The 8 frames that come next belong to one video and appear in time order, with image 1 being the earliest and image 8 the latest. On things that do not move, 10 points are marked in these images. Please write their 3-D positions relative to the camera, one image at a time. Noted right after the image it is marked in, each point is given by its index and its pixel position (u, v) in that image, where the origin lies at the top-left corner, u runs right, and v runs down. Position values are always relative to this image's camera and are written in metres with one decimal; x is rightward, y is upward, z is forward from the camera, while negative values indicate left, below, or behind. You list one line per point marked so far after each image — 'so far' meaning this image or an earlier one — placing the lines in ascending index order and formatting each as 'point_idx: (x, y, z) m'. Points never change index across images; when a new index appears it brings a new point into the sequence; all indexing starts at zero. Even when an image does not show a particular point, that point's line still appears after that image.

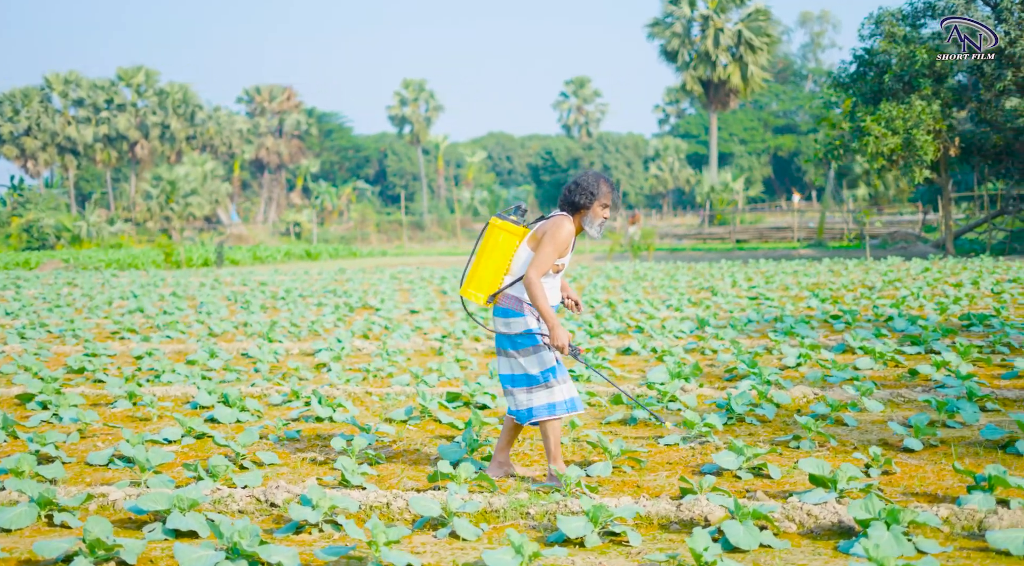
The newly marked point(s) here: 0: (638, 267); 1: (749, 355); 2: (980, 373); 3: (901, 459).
0: (+2.1, +0.3, +15.0) m
1: (+2.0, -0.6, +7.6) m
2: (+3.6, -0.7, +6.8) m
3: (+2.1, -1.0, +5.0) m
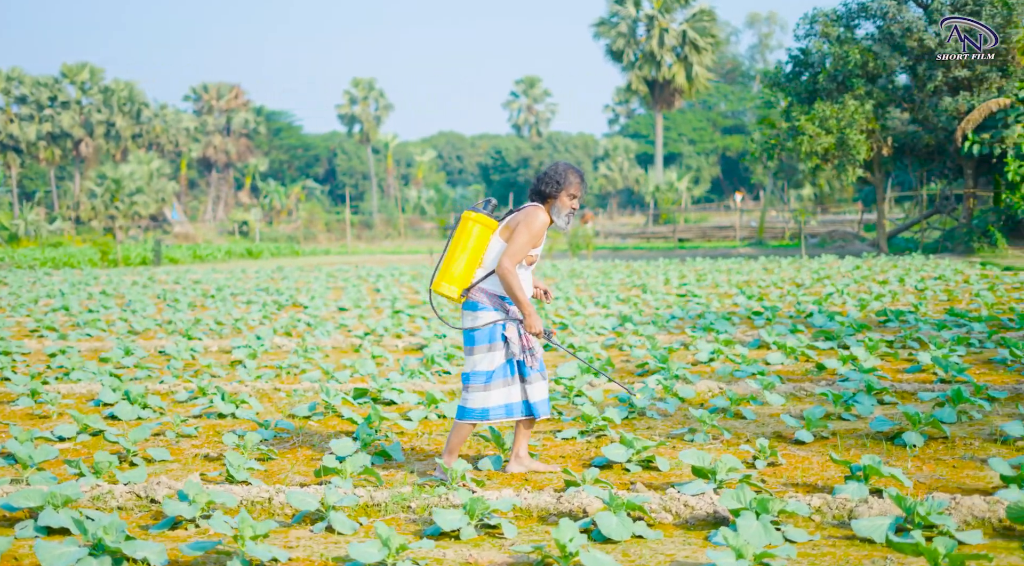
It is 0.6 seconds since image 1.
0: (+1.0, +0.3, +15.0) m
1: (+1.3, -0.6, +7.6) m
2: (+2.9, -0.6, +6.9) m
3: (+1.5, -0.9, +5.0) m
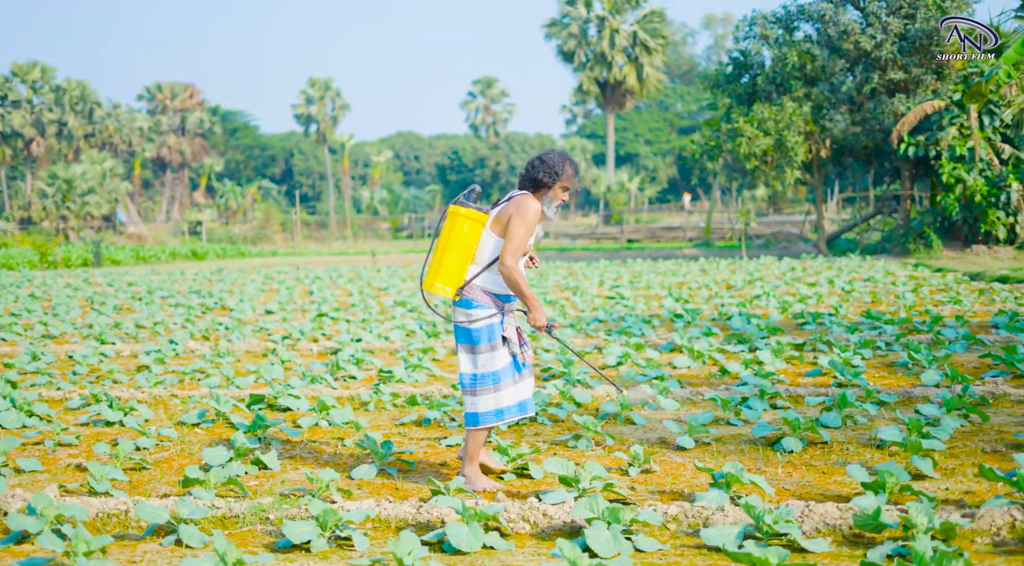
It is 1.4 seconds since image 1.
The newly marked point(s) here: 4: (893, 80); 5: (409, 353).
0: (0.0, +0.3, +15.0) m
1: (+0.5, -0.6, +7.6) m
2: (+2.1, -0.7, +7.0) m
3: (+0.8, -1.0, +5.0) m
4: (+6.4, +3.5, +15.4) m
5: (-0.9, -0.6, +8.1) m
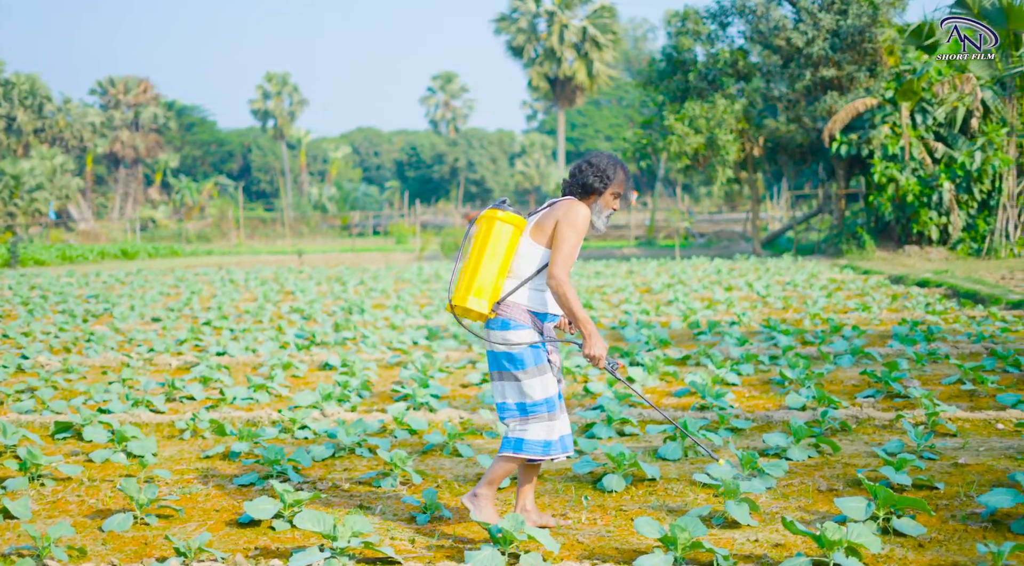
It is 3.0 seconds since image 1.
0: (-1.2, +0.2, +14.4) m
1: (-0.6, -0.7, +7.1) m
2: (+1.0, -0.8, +6.4) m
3: (-0.2, -1.1, +4.4) m
4: (+5.1, +3.4, +14.9) m
5: (-2.0, -0.7, +7.5) m
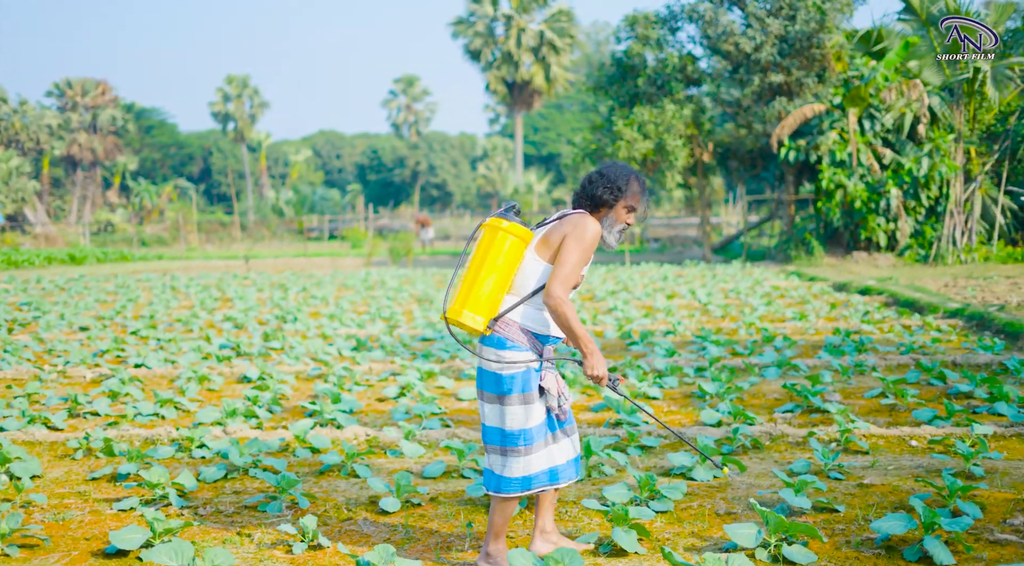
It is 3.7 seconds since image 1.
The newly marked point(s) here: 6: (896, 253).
0: (-2.0, +0.1, +14.2) m
1: (-1.2, -0.8, +6.8) m
2: (+0.5, -0.8, +6.3) m
3: (-0.7, -1.1, +4.2) m
4: (+4.3, +3.3, +14.9) m
5: (-2.7, -0.8, +7.2) m
6: (+5.8, +0.5, +13.6) m
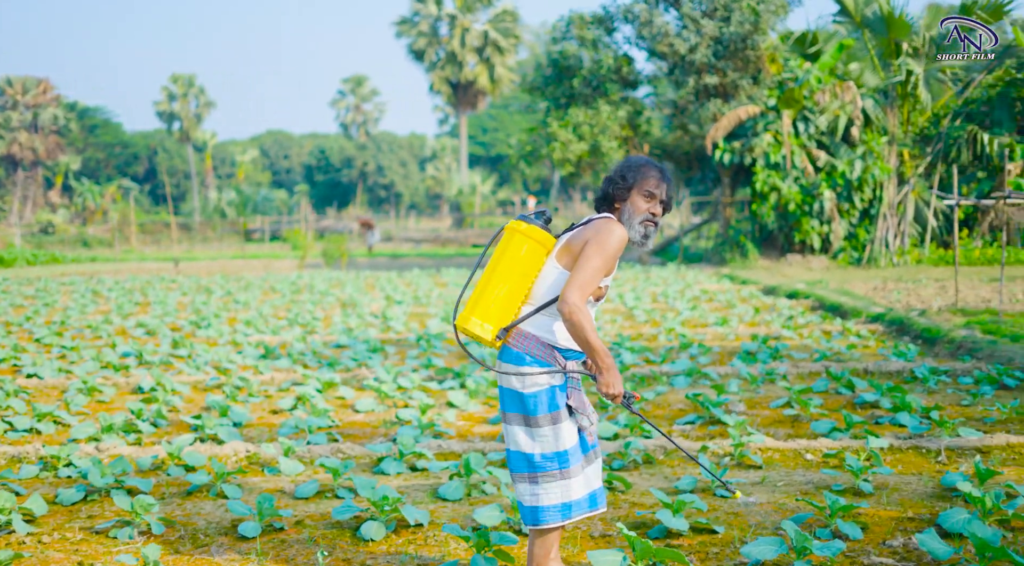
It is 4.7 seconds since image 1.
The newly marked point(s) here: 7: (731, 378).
0: (-3.0, +0.1, +13.8) m
1: (-1.9, -0.8, +6.5) m
2: (-0.2, -0.9, +6.0) m
3: (-1.3, -1.2, +3.9) m
4: (+3.3, +3.3, +14.8) m
5: (-3.4, -0.9, +6.8) m
6: (+4.8, +0.4, +13.6) m
7: (+1.5, -0.7, +6.3) m
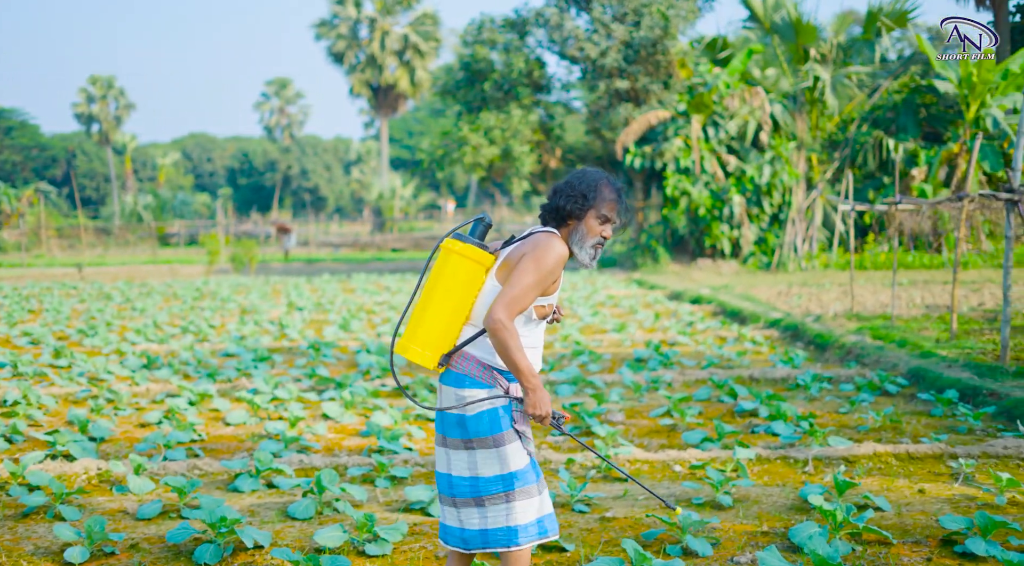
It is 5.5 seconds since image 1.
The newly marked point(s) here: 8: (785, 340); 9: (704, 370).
0: (-4.3, 0.0, +13.4) m
1: (-2.7, -0.9, +6.2) m
2: (-1.0, -0.9, +5.8) m
3: (-2.0, -1.2, +3.6) m
4: (+1.9, +3.2, +14.8) m
5: (-4.2, -0.9, +6.4) m
6: (+3.5, +0.3, +13.7) m
7: (+0.7, -0.7, +6.2) m
8: (+2.5, -0.5, +8.1) m
9: (+1.4, -0.6, +6.7) m
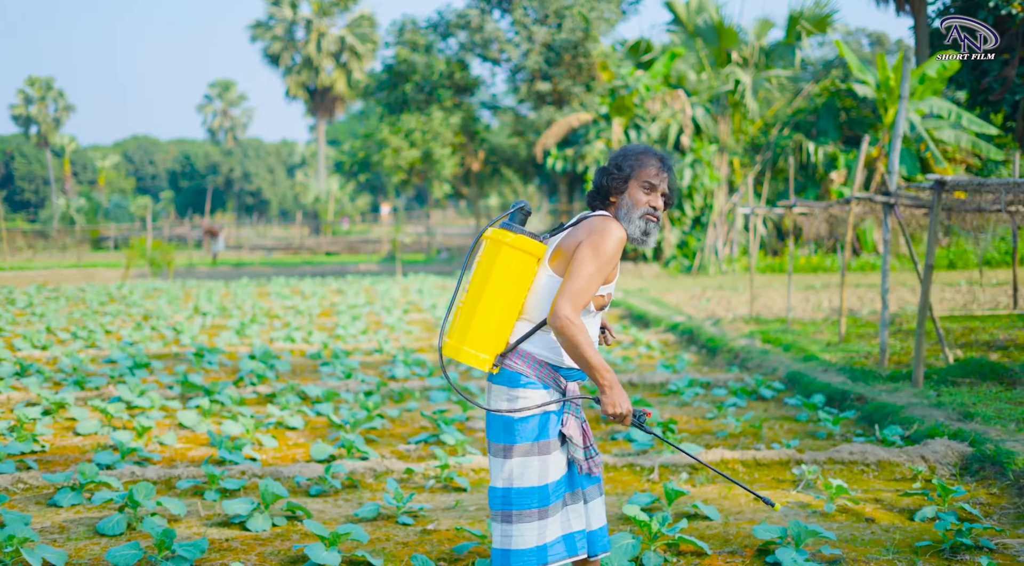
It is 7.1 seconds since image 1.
0: (-5.5, -0.1, +13.1) m
1: (-3.6, -0.9, +5.9) m
2: (-1.9, -1.0, +5.6) m
3: (-2.8, -1.2, +3.4) m
4: (+0.7, +3.1, +14.7) m
5: (-5.1, -1.0, +6.1) m
6: (+2.3, +0.3, +13.6) m
7: (-0.2, -0.7, +6.1) m
8: (+1.5, -0.5, +8.0) m
9: (+0.5, -0.7, +6.5) m
